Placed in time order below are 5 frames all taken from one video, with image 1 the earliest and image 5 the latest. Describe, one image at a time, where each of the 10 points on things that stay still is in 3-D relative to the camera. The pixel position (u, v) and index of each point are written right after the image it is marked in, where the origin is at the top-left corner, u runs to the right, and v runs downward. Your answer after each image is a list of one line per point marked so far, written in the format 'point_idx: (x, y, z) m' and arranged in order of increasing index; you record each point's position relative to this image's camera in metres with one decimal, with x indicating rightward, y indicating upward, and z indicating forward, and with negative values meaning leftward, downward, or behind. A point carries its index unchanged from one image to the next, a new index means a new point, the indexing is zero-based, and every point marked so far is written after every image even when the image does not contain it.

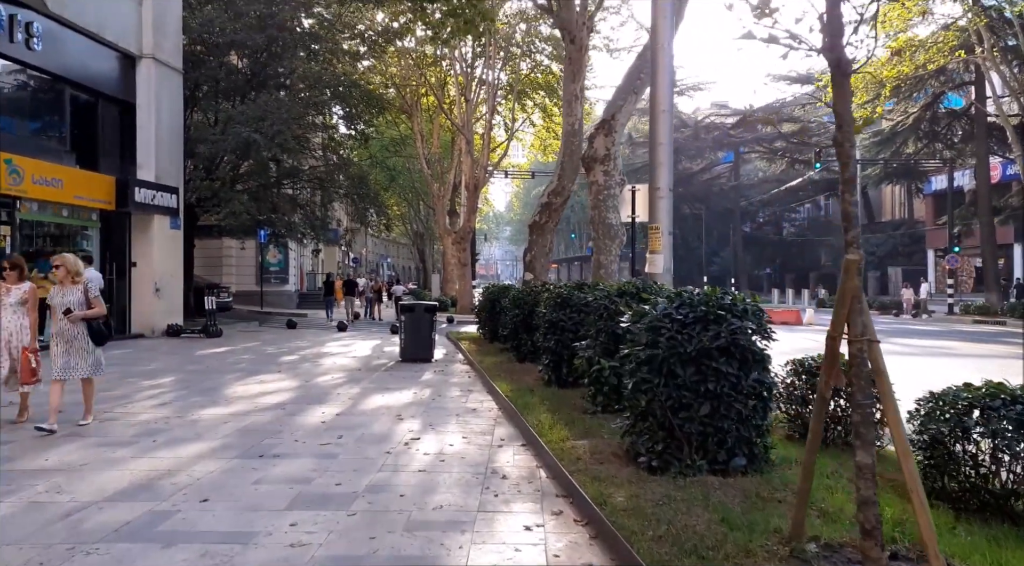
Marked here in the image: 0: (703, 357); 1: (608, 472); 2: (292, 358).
0: (+1.6, -0.6, +5.6) m
1: (+0.8, -1.6, +5.8) m
2: (-4.8, -1.6, +14.9) m
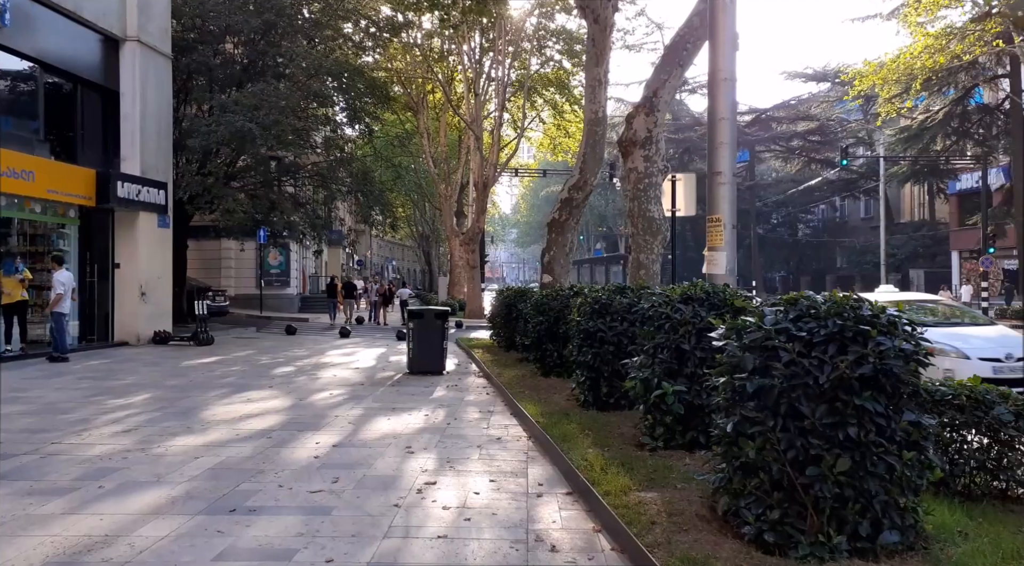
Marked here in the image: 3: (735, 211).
0: (+1.9, -0.6, +4.0) m
1: (+1.2, -1.6, +4.2) m
2: (-4.4, -1.7, +13.4) m
3: (+2.6, +0.9, +8.1) m
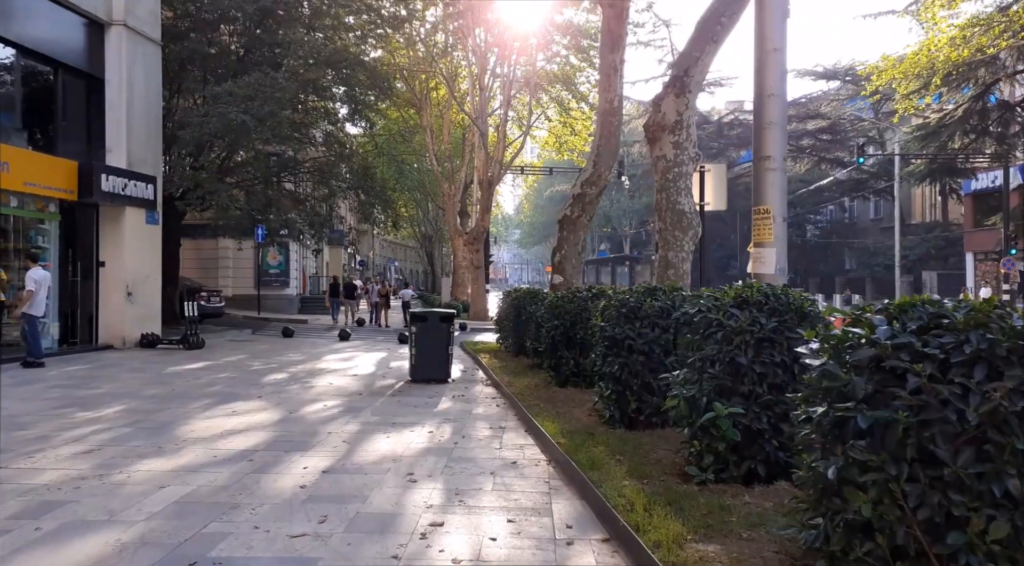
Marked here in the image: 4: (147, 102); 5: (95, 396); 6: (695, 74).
0: (+2.1, -0.6, +2.9) m
1: (+1.3, -1.6, +3.2) m
2: (-4.2, -1.7, +12.4) m
3: (+2.8, +0.8, +7.1) m
4: (-9.0, +4.5, +16.9) m
5: (-6.1, -1.6, +10.0) m
6: (+2.4, +2.8, +9.0) m
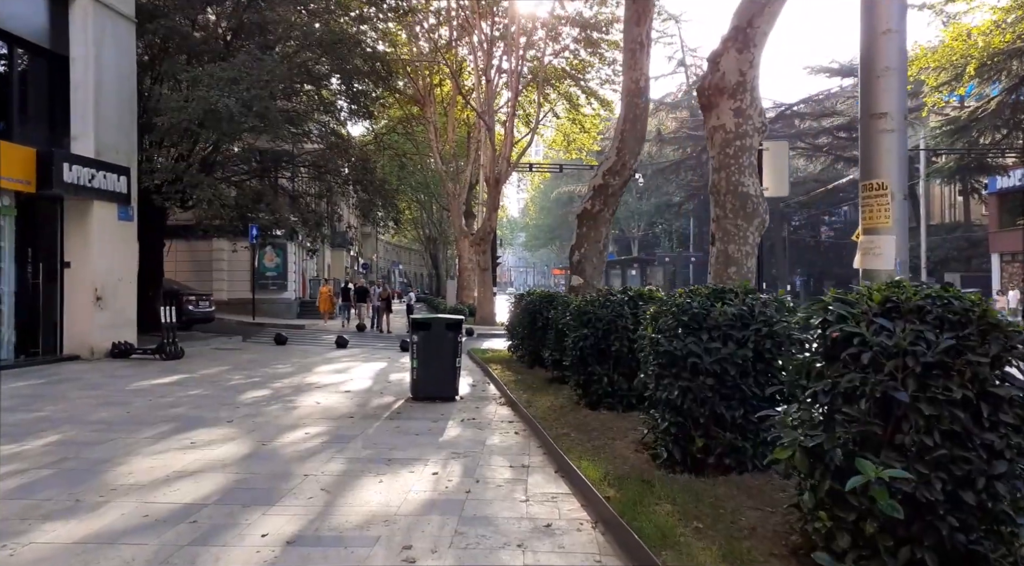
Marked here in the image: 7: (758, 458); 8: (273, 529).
0: (+2.3, -0.6, +1.2) m
1: (+1.5, -1.6, +1.4) m
2: (-3.9, -1.7, +10.7) m
3: (+3.1, +0.9, +5.3) m
4: (-8.7, +4.4, +15.2) m
5: (-5.8, -1.7, +8.3) m
6: (+2.6, +2.8, +7.3) m
7: (+2.1, -1.5, +5.8) m
8: (-1.7, -1.8, +4.9) m
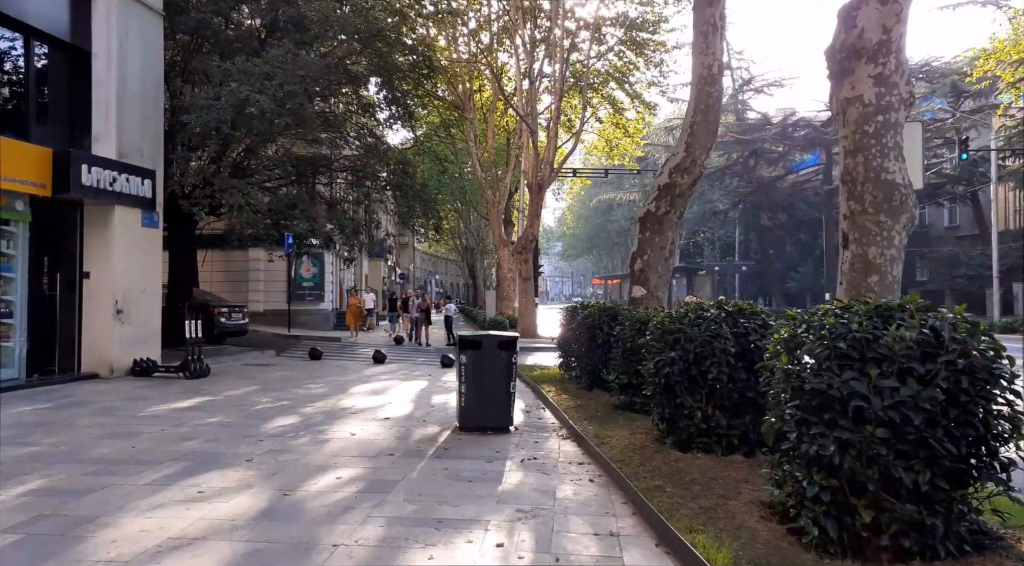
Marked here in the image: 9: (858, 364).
0: (+2.6, -0.6, -0.4) m
1: (+1.9, -1.6, -0.1) m
2: (-3.1, -1.9, +9.4) m
3: (+3.6, +0.8, +3.7) m
4: (-7.6, +4.1, +14.3) m
5: (-5.1, -1.8, +7.1) m
6: (+3.3, +2.6, +5.7) m
7: (+2.7, -1.6, +4.2) m
8: (-1.2, -1.8, +3.5) m
9: (+2.2, -0.5, +4.2) m
